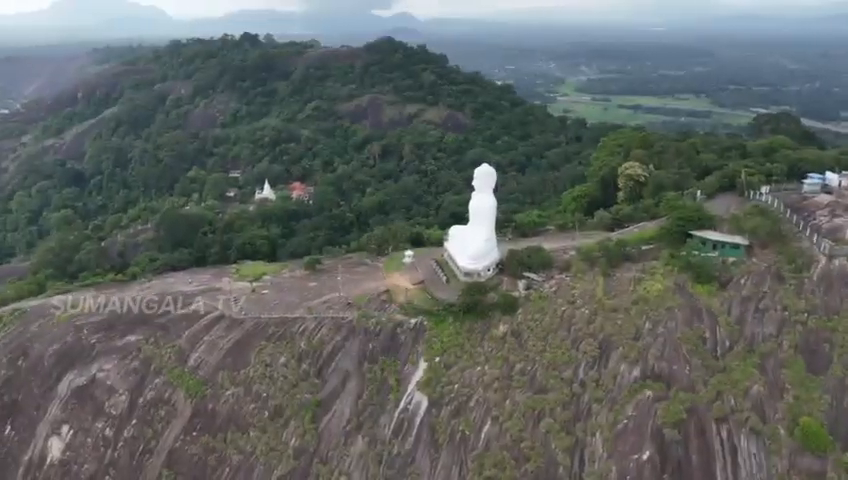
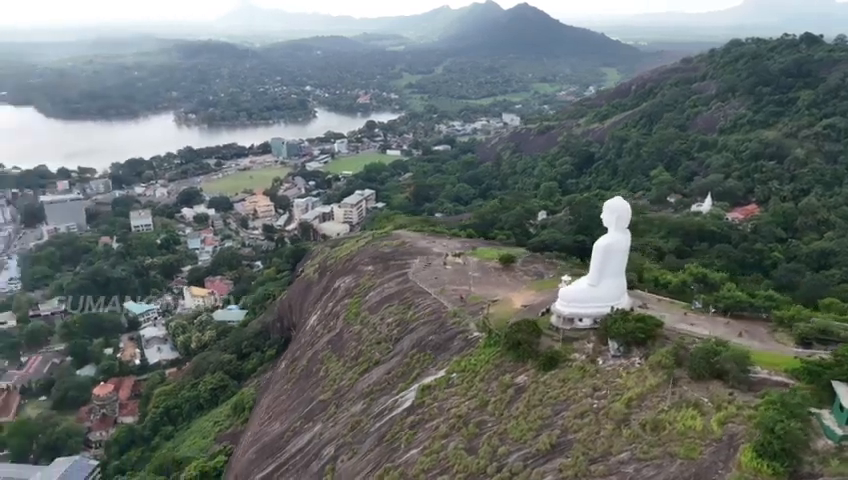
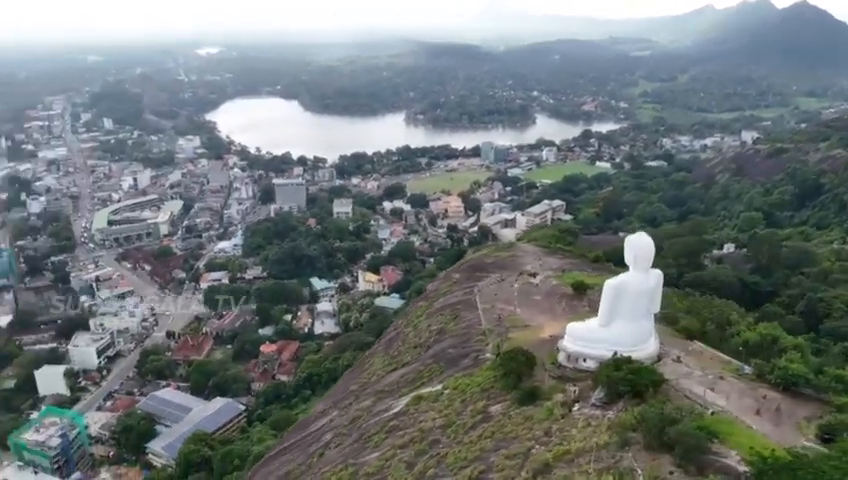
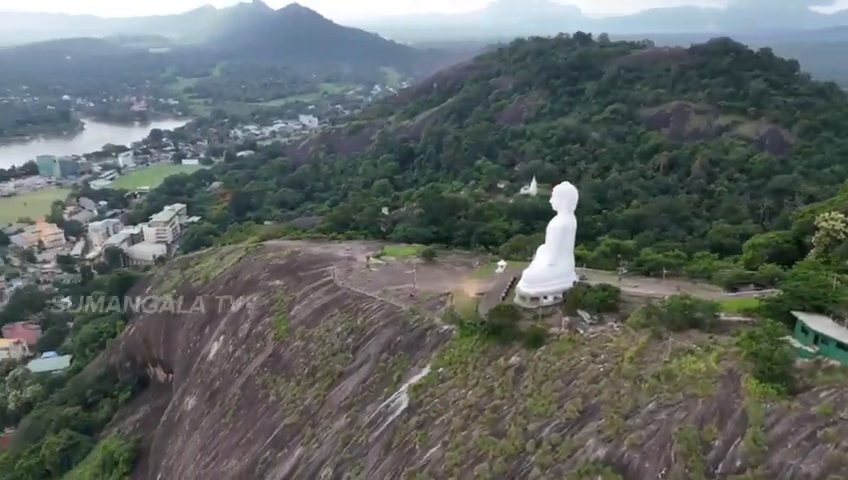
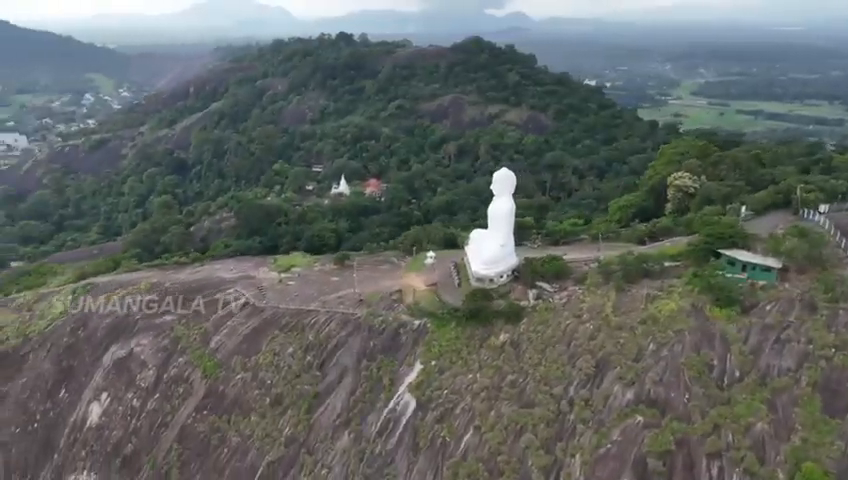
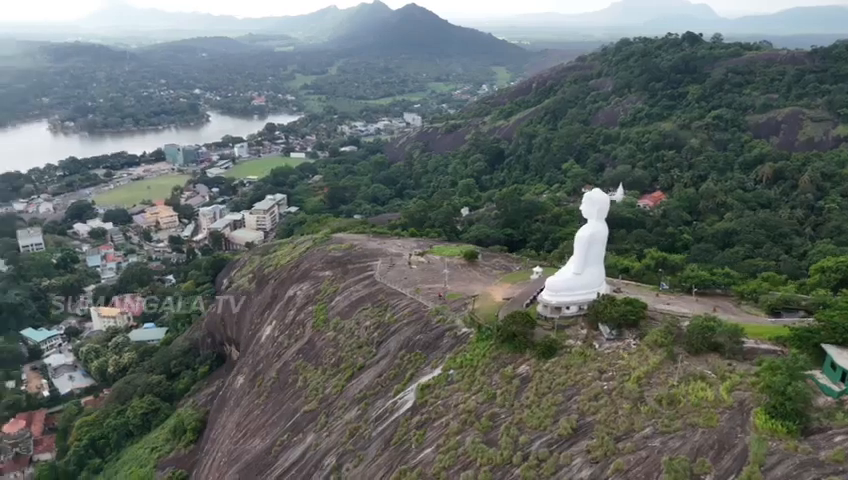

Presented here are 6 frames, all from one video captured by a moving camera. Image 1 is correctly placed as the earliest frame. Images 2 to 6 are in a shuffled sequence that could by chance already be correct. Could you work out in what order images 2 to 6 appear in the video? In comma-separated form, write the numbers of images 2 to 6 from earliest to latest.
5, 4, 6, 2, 3
